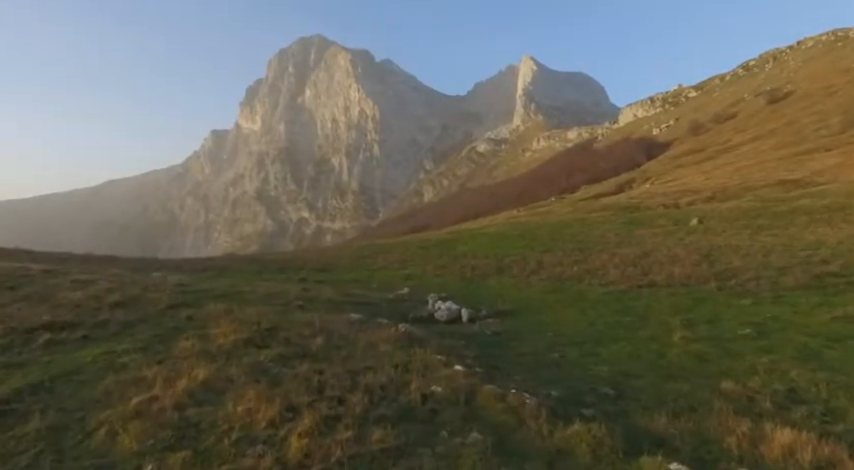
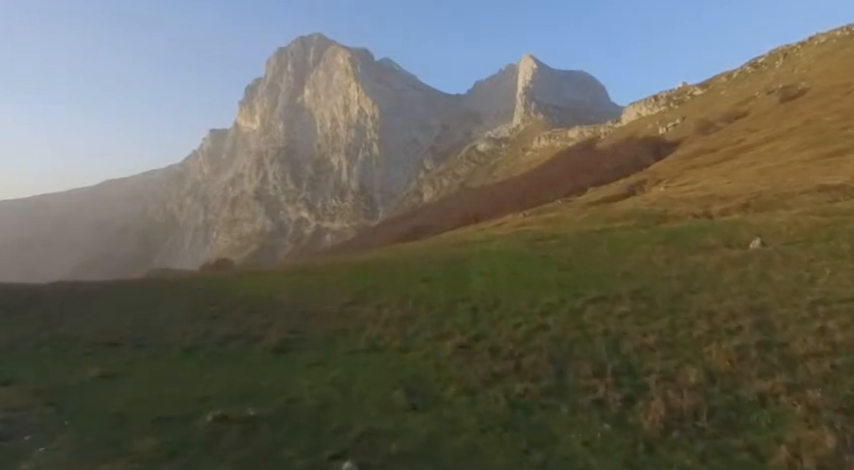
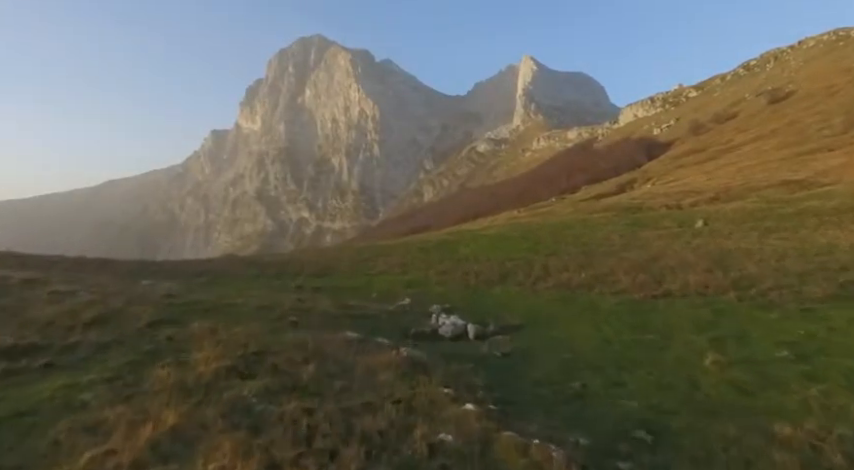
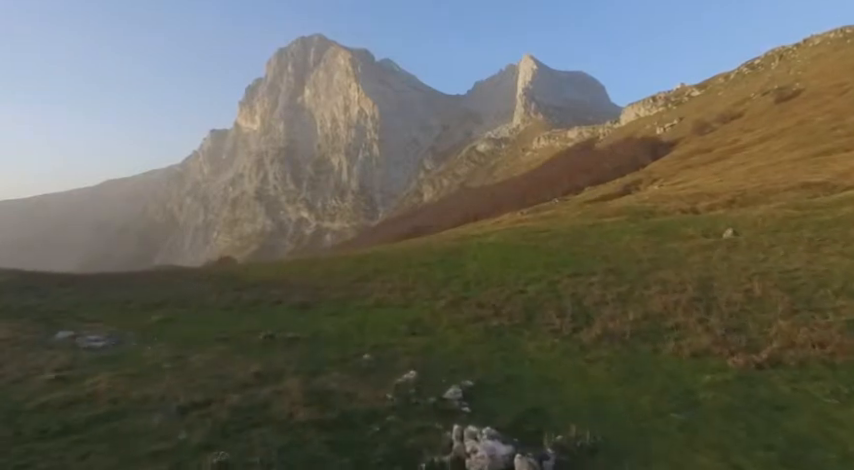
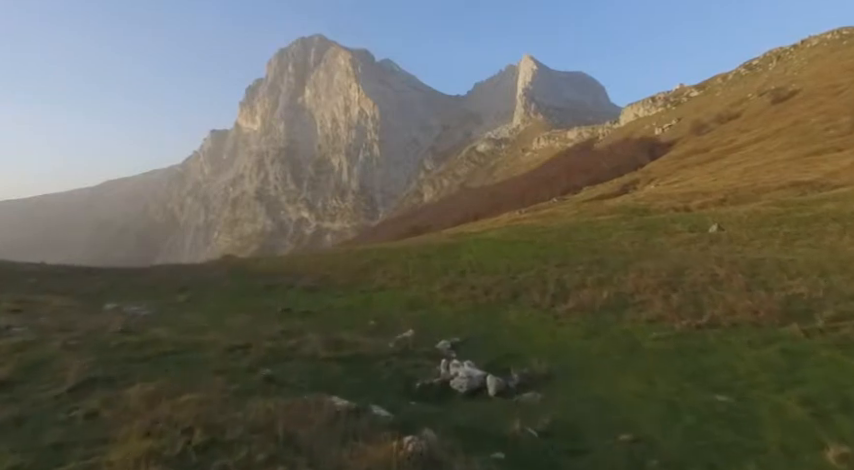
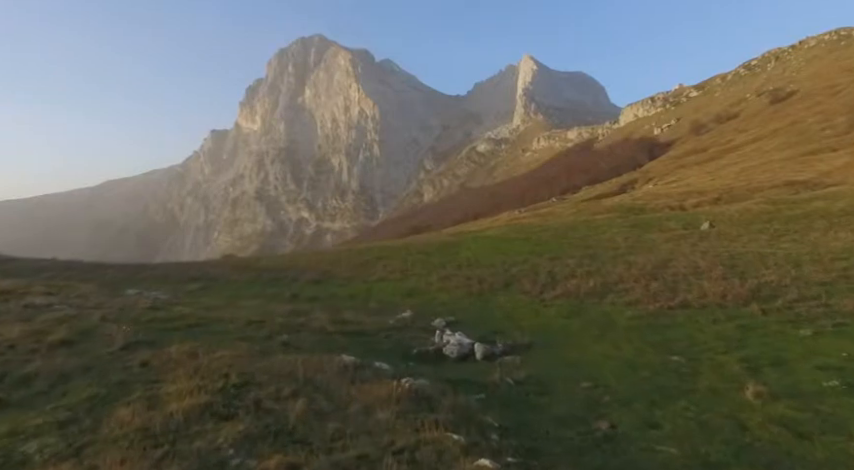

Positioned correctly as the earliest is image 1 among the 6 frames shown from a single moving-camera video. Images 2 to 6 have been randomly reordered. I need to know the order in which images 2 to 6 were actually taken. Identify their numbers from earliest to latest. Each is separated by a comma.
3, 6, 5, 4, 2
